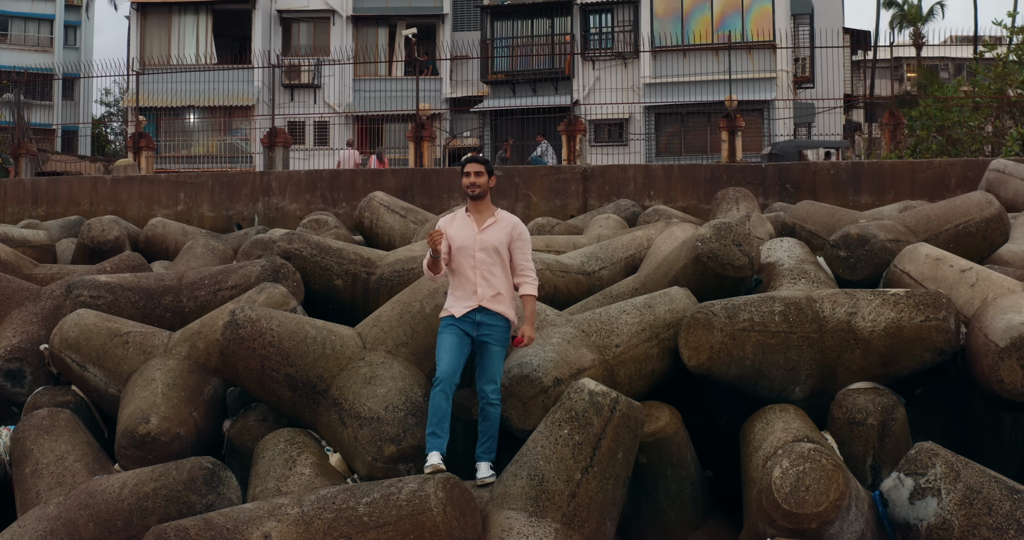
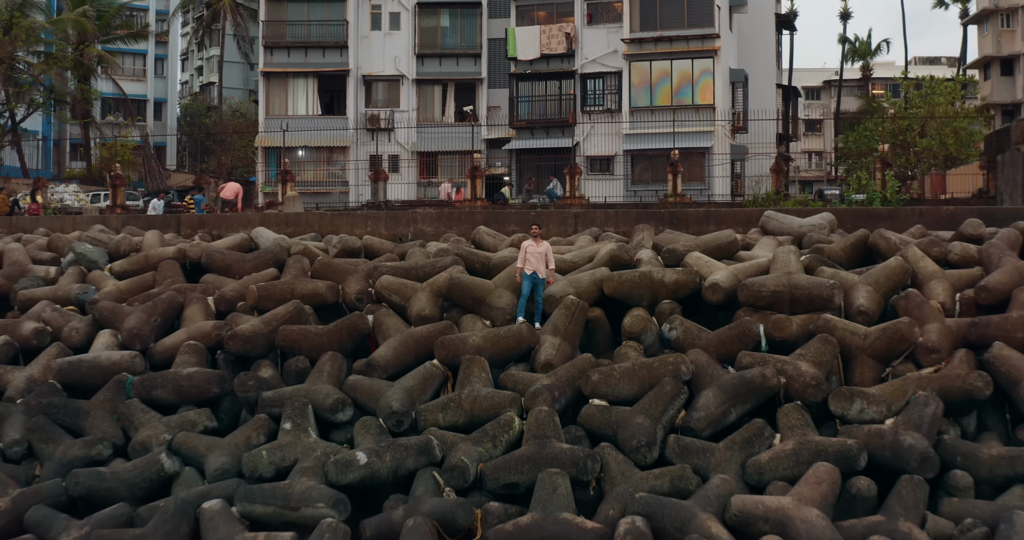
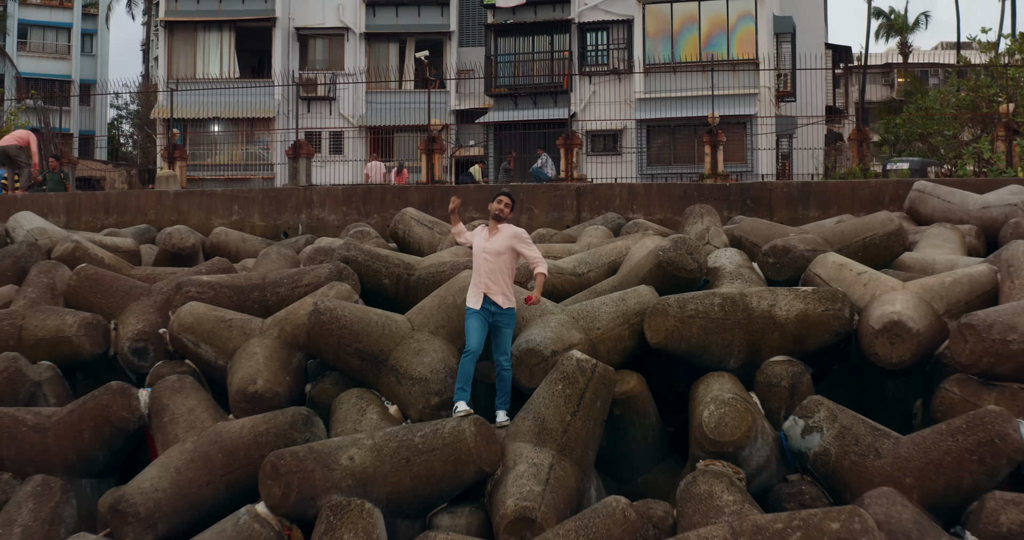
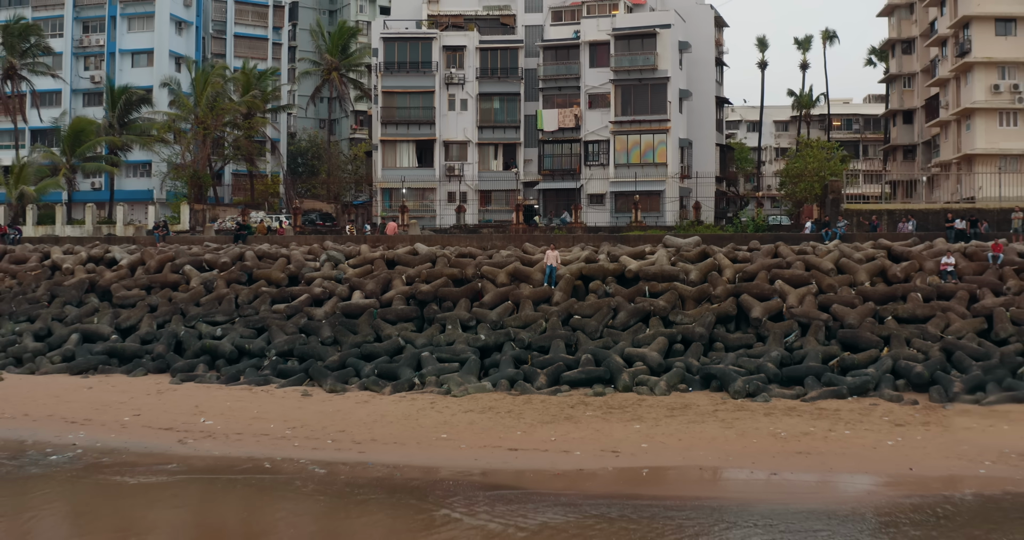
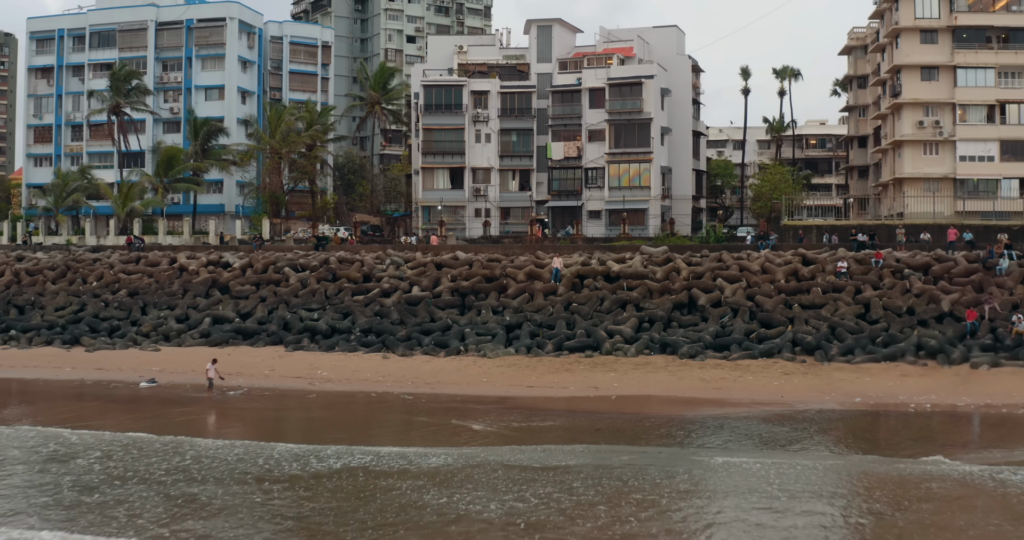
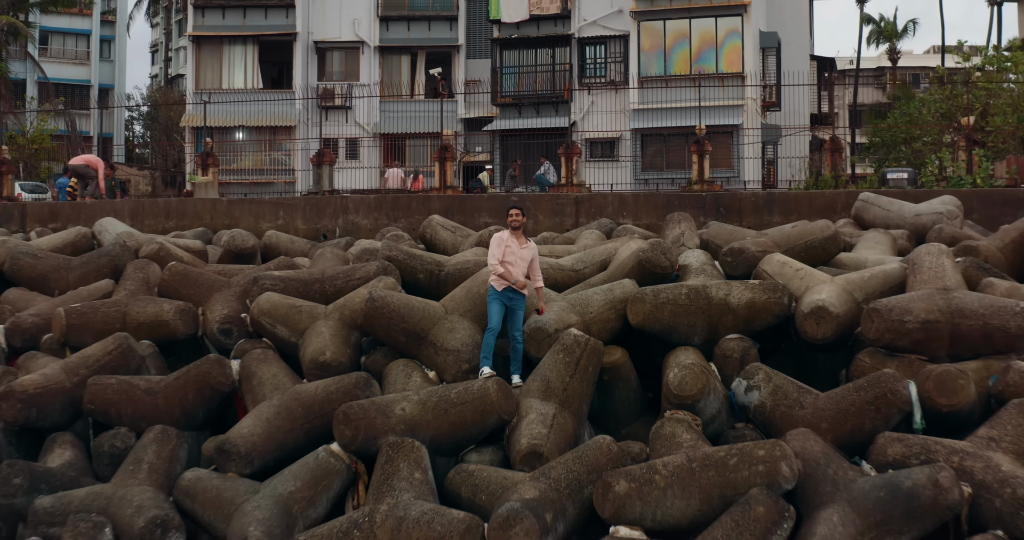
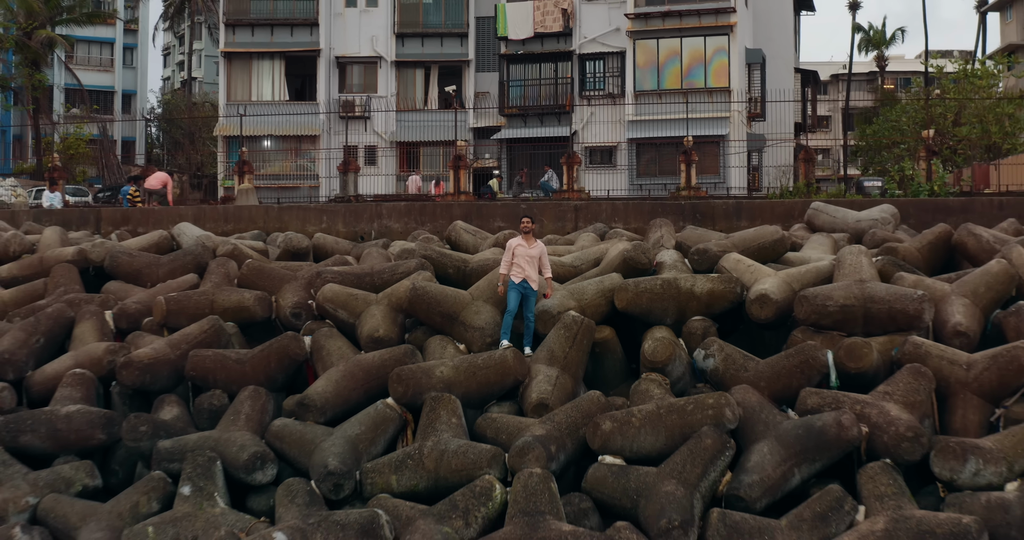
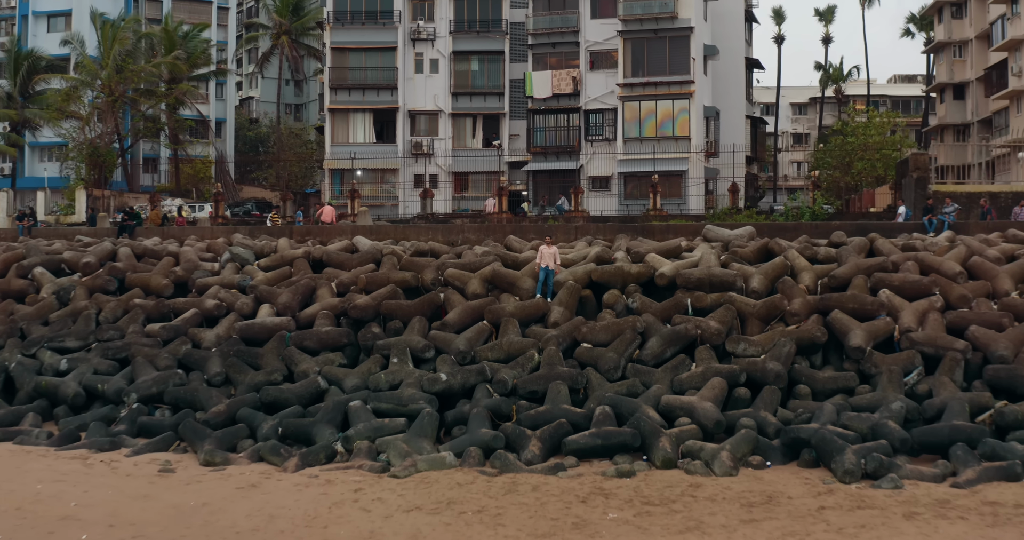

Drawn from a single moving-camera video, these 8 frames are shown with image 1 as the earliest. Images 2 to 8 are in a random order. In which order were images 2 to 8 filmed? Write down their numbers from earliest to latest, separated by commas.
3, 6, 7, 2, 8, 4, 5
